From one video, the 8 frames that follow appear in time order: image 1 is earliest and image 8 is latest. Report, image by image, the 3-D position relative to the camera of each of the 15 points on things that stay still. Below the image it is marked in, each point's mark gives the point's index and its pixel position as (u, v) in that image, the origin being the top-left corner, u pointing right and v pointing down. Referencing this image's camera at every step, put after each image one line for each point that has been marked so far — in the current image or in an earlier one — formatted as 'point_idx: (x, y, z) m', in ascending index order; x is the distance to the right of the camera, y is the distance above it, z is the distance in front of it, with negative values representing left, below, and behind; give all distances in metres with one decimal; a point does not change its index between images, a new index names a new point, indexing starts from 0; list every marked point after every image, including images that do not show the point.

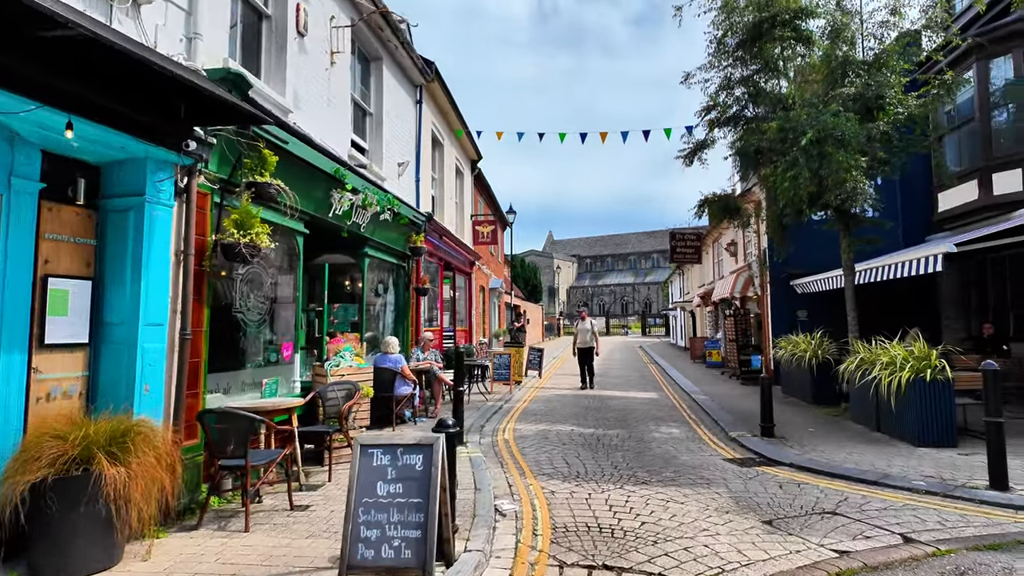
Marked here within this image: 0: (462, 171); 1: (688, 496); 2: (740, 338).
0: (-1.4, +3.3, +16.4) m
1: (+1.7, -2.0, +5.6) m
2: (+6.2, -1.4, +16.3) m
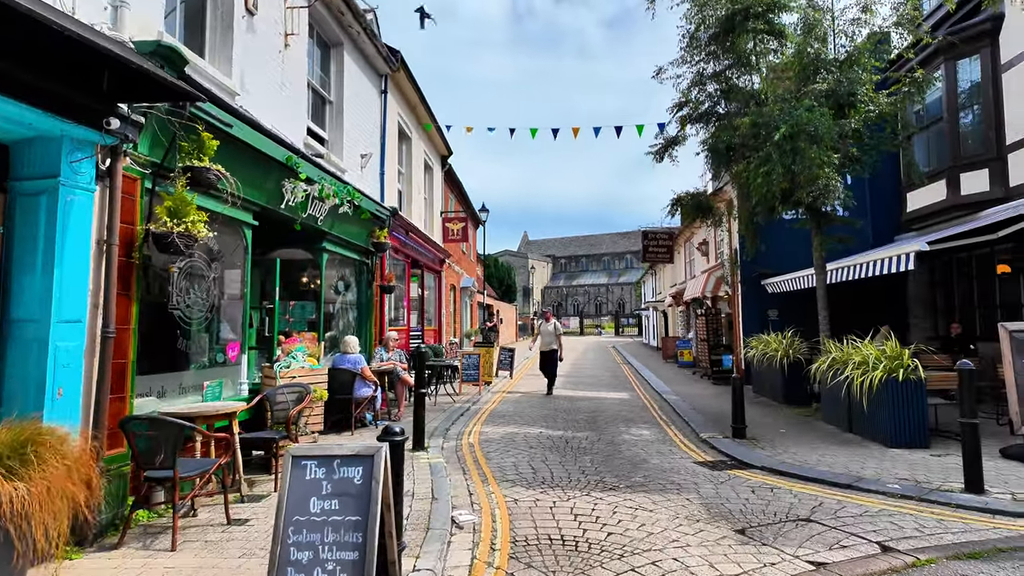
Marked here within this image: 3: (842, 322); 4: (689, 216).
0: (-2.2, +3.3, +16.0) m
1: (+1.3, -1.9, +5.3) m
2: (+5.4, -1.4, +16.2) m
3: (+8.0, -0.8, +14.3) m
4: (+4.1, +1.7, +13.6) m
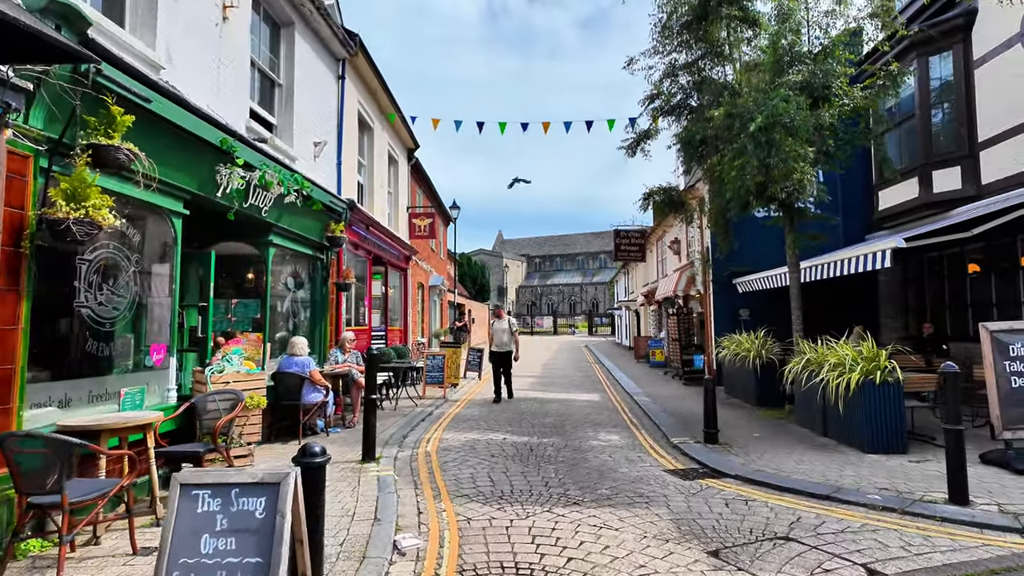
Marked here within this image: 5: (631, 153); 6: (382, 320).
0: (-3.0, +3.3, +15.4) m
1: (+0.9, -1.9, +4.8) m
2: (+4.6, -1.3, +15.9) m
3: (+7.2, -0.8, +14.1) m
4: (+3.3, +1.7, +13.3) m
5: (+2.4, +2.7, +11.8) m
6: (-3.2, -0.8, +14.2) m
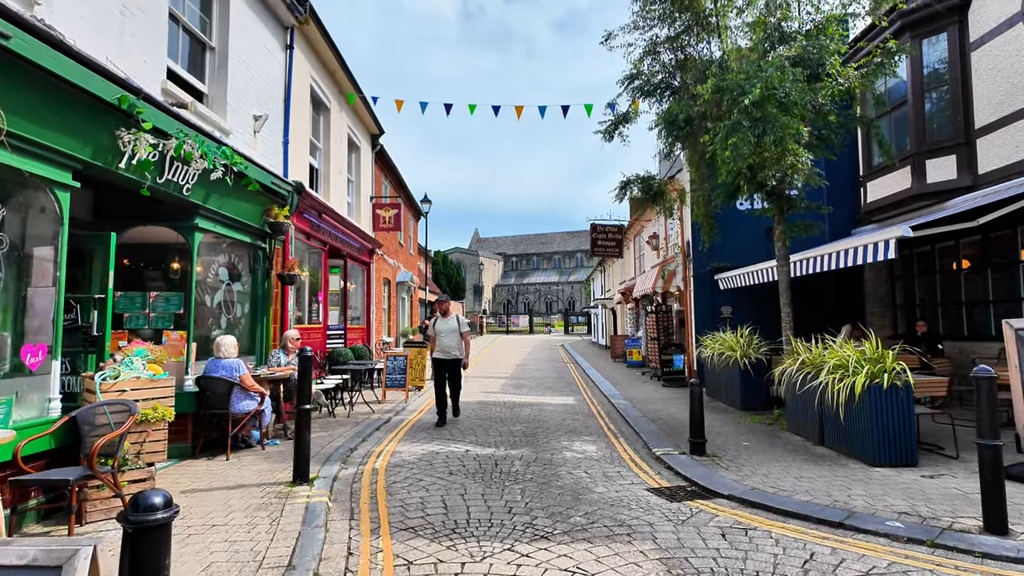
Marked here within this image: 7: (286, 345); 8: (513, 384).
0: (-3.7, +3.5, +14.3) m
1: (+0.6, -1.8, +3.9) m
2: (+3.8, -1.2, +15.1) m
3: (+6.5, -0.7, +13.5) m
4: (+2.7, +1.8, +12.5) m
5: (+1.8, +2.8, +10.9) m
6: (-3.9, -0.7, +13.2) m
7: (-3.2, -0.9, +8.5) m
8: (0.0, -2.4, +14.6) m
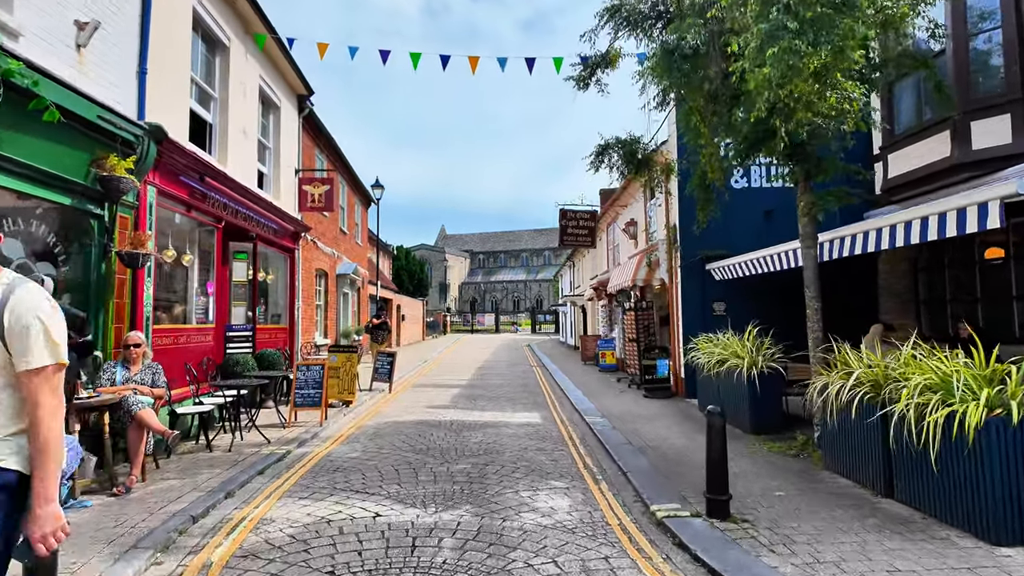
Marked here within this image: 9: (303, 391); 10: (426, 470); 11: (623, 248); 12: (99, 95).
0: (-4.7, +3.6, +11.7) m
1: (+0.2, -1.7, +1.6) m
2: (+2.8, -1.1, +12.9) m
3: (+5.6, -0.6, +11.4) m
4: (+1.9, +1.9, +10.2) m
5: (+1.0, +2.9, +8.6) m
6: (-4.7, -0.5, +10.6) m
7: (-3.8, -0.7, +5.9) m
8: (-0.9, -2.2, +12.2) m
9: (-3.1, -1.5, +8.7) m
10: (-0.9, -1.9, +6.3) m
11: (+3.2, +1.1, +16.9) m
12: (-4.2, +2.0, +6.0) m
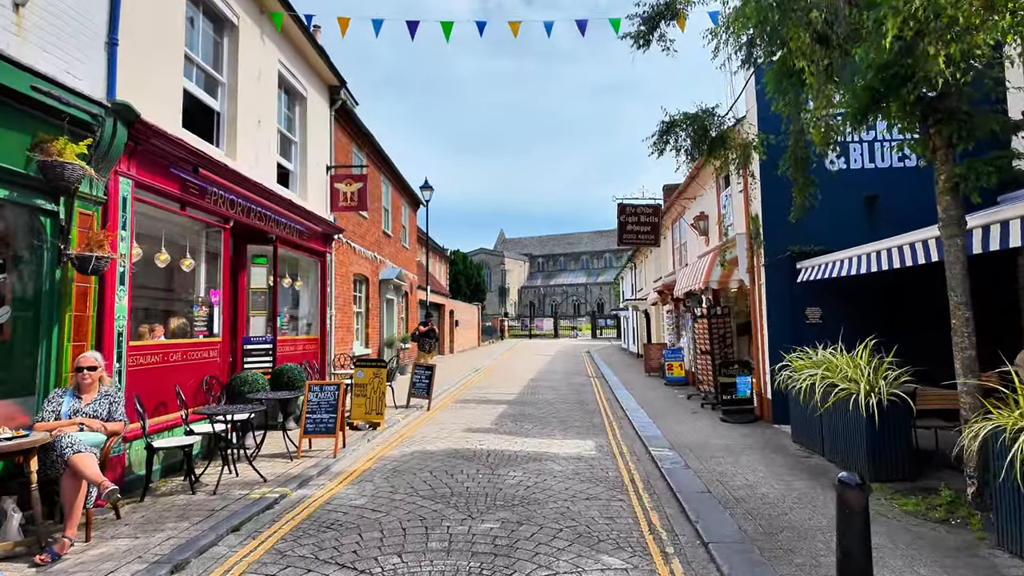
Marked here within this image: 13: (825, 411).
0: (-3.8, +3.5, +10.7) m
1: (+0.1, -1.7, +0.1) m
2: (+3.8, -1.1, +11.1) m
3: (+6.5, -0.6, +9.3) m
4: (+2.6, +1.9, +8.5) m
5: (+1.6, +2.9, +7.0) m
6: (-3.9, -0.6, +9.5) m
7: (-3.5, -0.8, +4.8) m
8: (0.0, -2.3, +10.8) m
9: (-2.5, -1.6, +7.5) m
10: (-0.5, -2.0, +4.9) m
11: (+4.6, +1.1, +15.1) m
12: (-3.9, +1.9, +5.0) m
13: (+3.7, -1.4, +6.8) m
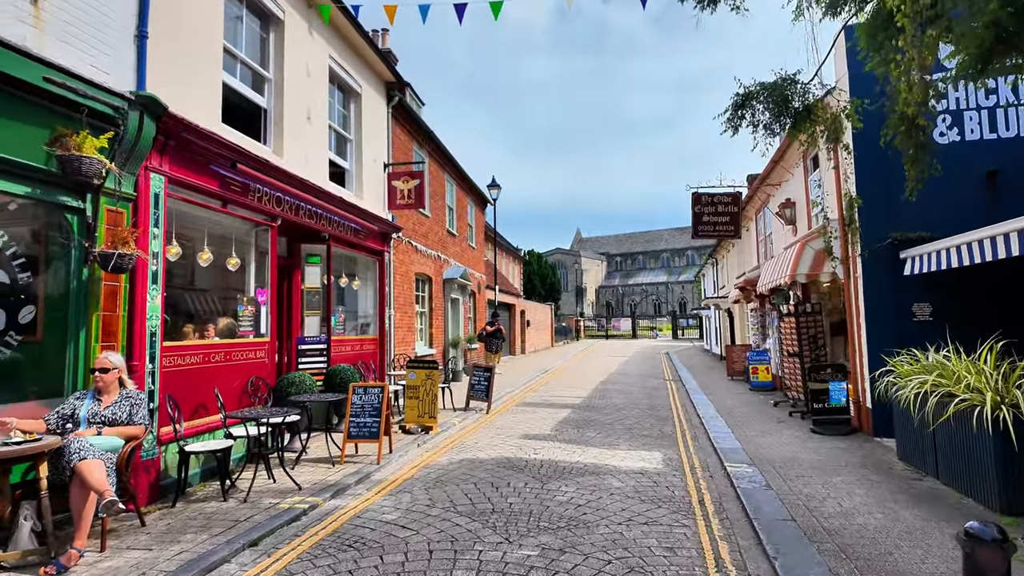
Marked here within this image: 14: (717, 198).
0: (-2.8, +3.5, +10.5) m
1: (-0.3, -1.6, -0.5) m
2: (+4.9, -1.0, +9.9) m
3: (+7.3, -0.5, +7.8) m
4: (+3.3, +2.0, +7.5) m
5: (+2.1, +2.9, +6.2) m
6: (-3.0, -0.6, +9.4) m
7: (-3.2, -0.8, +4.7) m
8: (+1.1, -2.3, +10.1) m
9: (-1.8, -1.6, +7.2) m
10: (-0.3, -1.9, +4.3) m
11: (+6.1, +1.2, +13.7) m
12: (-3.6, +1.9, +4.9) m
13: (+4.2, -1.3, +5.7) m
14: (+4.8, +2.1, +14.0) m
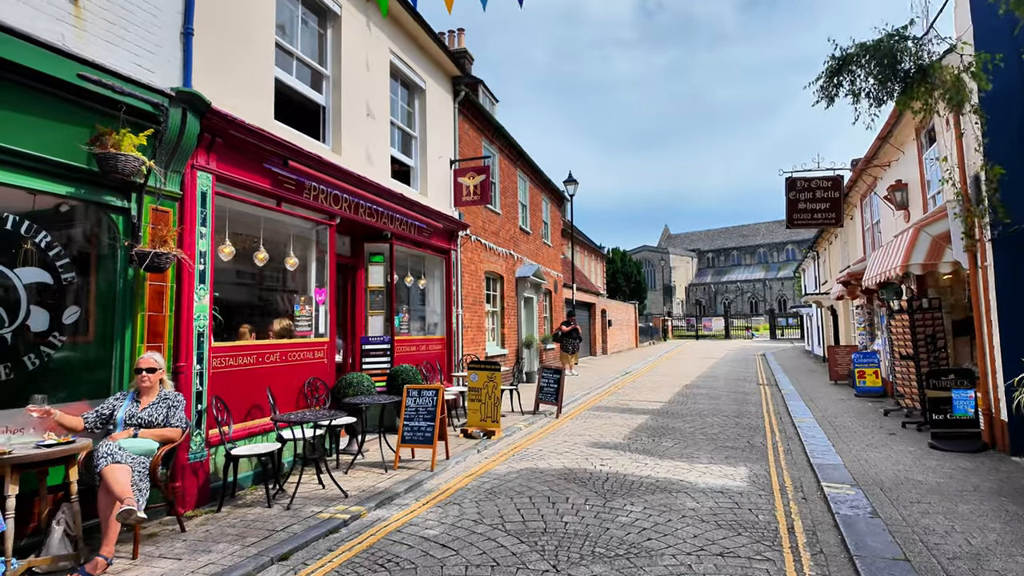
0: (-1.6, +3.5, +10.3) m
1: (-0.7, -1.6, -1.0) m
2: (+5.9, -0.9, +8.6) m
3: (+8.0, -0.3, +6.2) m
4: (+3.9, +2.1, +6.5) m
5: (+2.5, +3.0, +5.3) m
6: (-2.0, -0.6, +9.2) m
7: (-2.9, -0.8, +4.6) m
8: (+2.2, -2.2, +9.3) m
9: (-1.1, -1.6, +6.9) m
10: (0.0, -1.9, +3.8) m
11: (+7.7, +1.3, +12.2) m
12: (-3.2, +1.9, +4.8) m
13: (+4.6, -1.2, +4.5) m
14: (+6.4, +2.2, +12.6) m
